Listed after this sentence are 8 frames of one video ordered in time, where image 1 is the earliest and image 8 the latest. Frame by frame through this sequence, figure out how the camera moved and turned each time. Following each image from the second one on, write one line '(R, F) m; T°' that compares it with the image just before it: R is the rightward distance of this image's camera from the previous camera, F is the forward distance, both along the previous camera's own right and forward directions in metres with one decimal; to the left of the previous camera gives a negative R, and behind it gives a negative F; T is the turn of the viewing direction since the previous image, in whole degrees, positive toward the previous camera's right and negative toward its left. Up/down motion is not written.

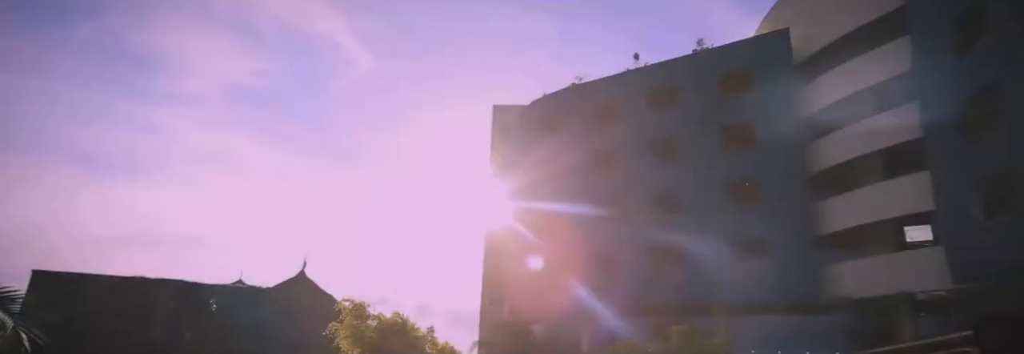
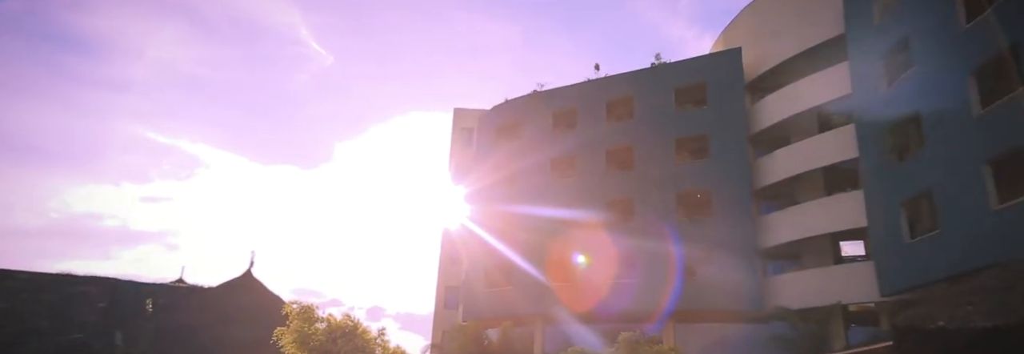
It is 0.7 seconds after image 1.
(+0.3, -0.5) m; +3°
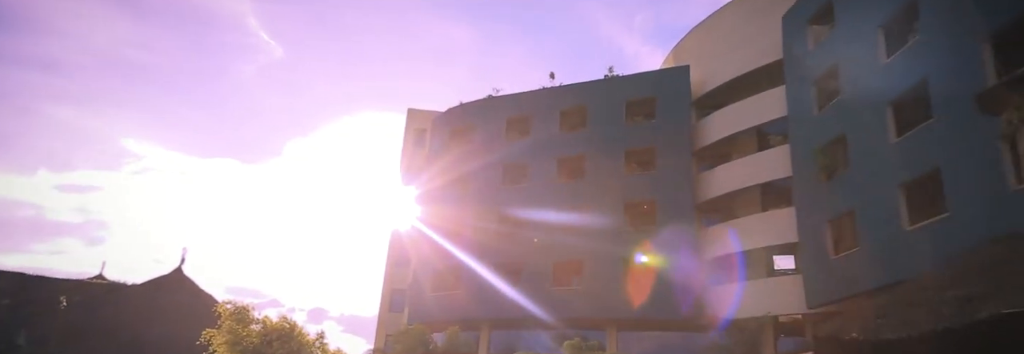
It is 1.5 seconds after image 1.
(+0.3, -0.4) m; +4°
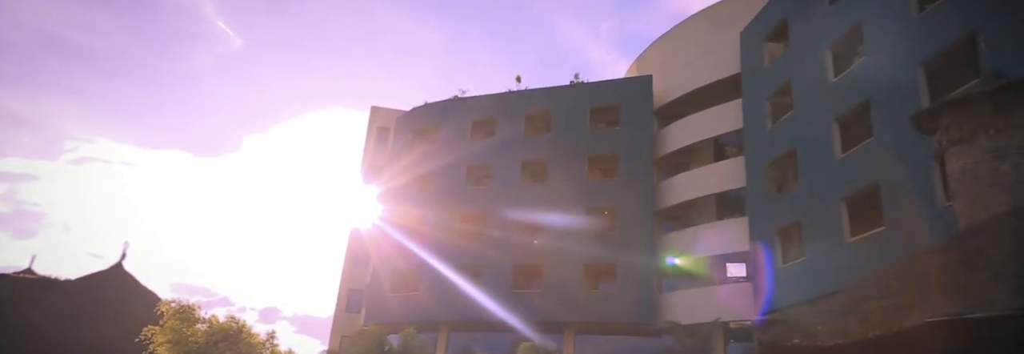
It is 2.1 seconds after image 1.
(+0.2, -0.1) m; +3°
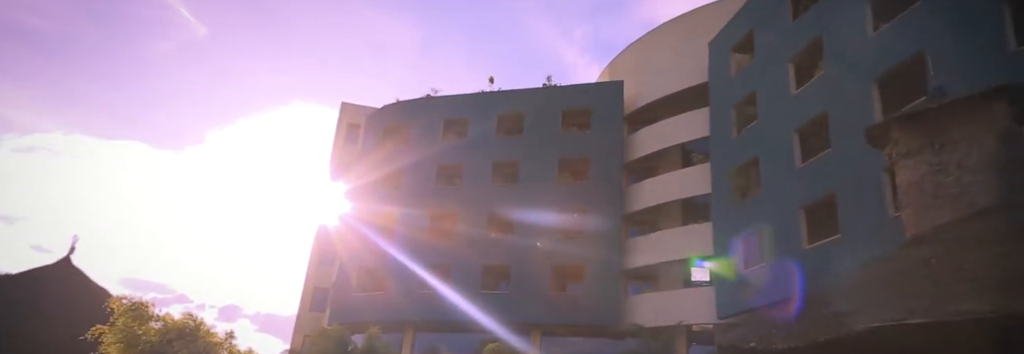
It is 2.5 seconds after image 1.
(+0.2, -0.1) m; +2°
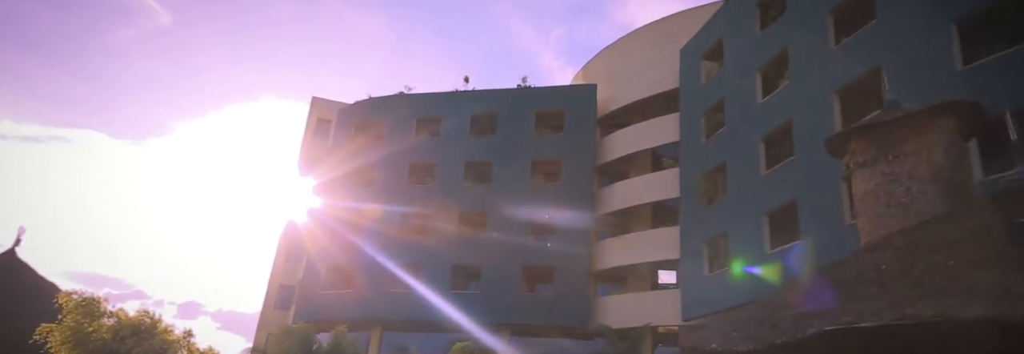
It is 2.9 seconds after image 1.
(+0.2, 0.0) m; +2°
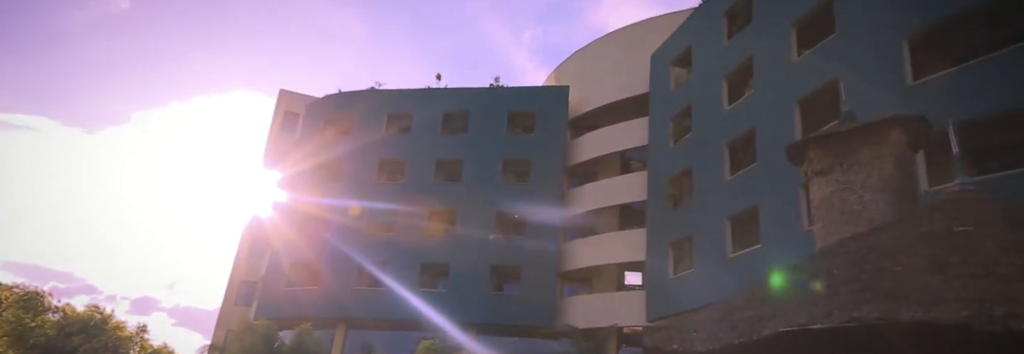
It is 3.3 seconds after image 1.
(0.0, -0.2) m; +3°
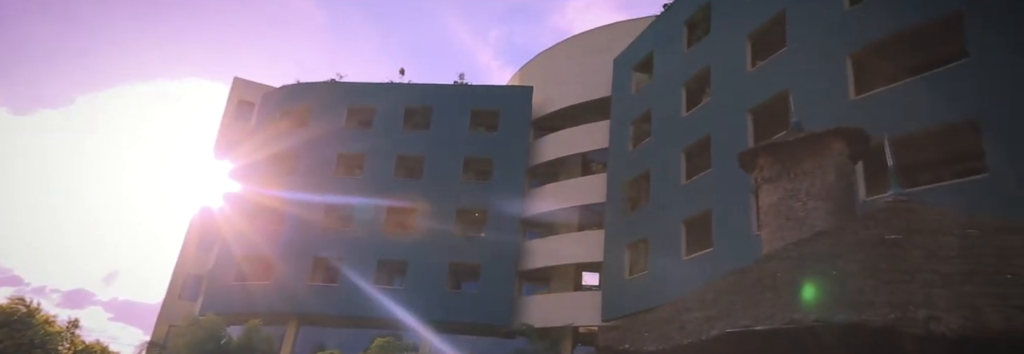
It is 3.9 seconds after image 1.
(0.0, -0.1) m; +3°
